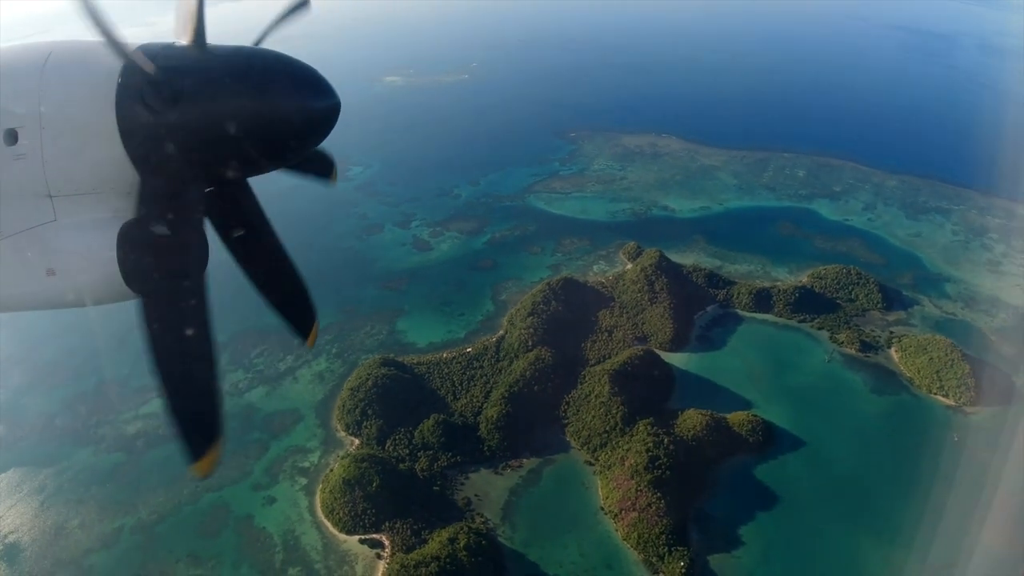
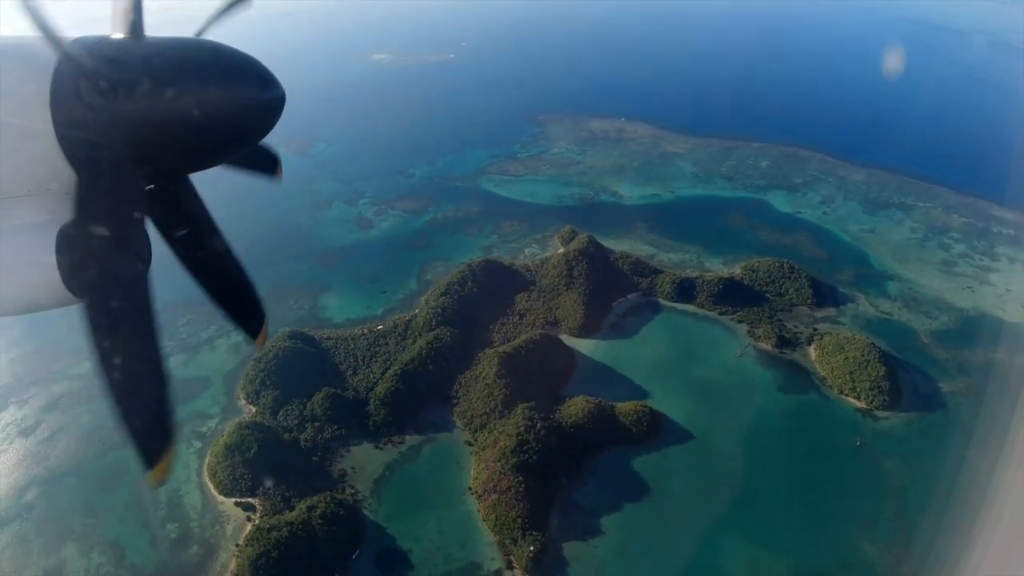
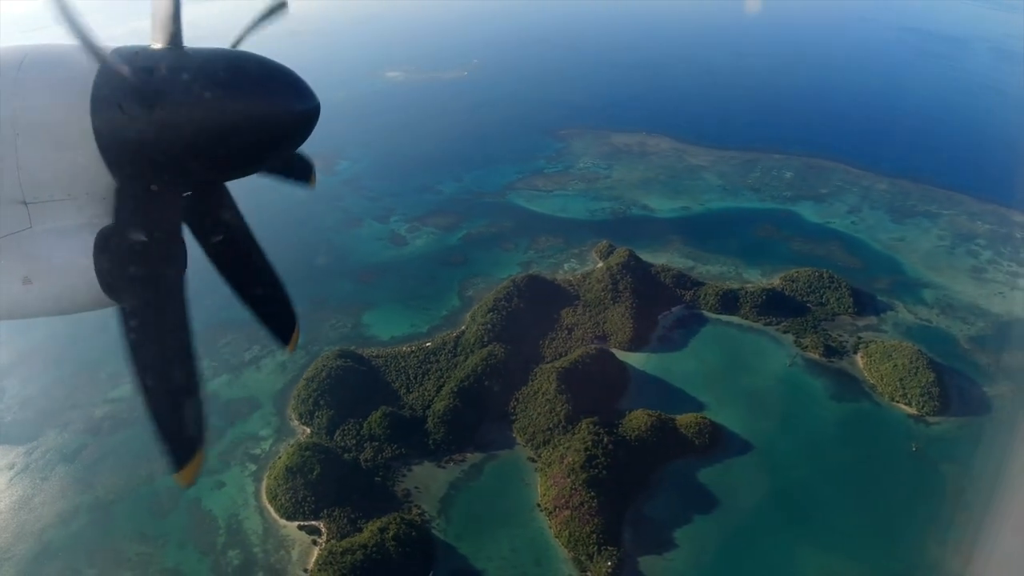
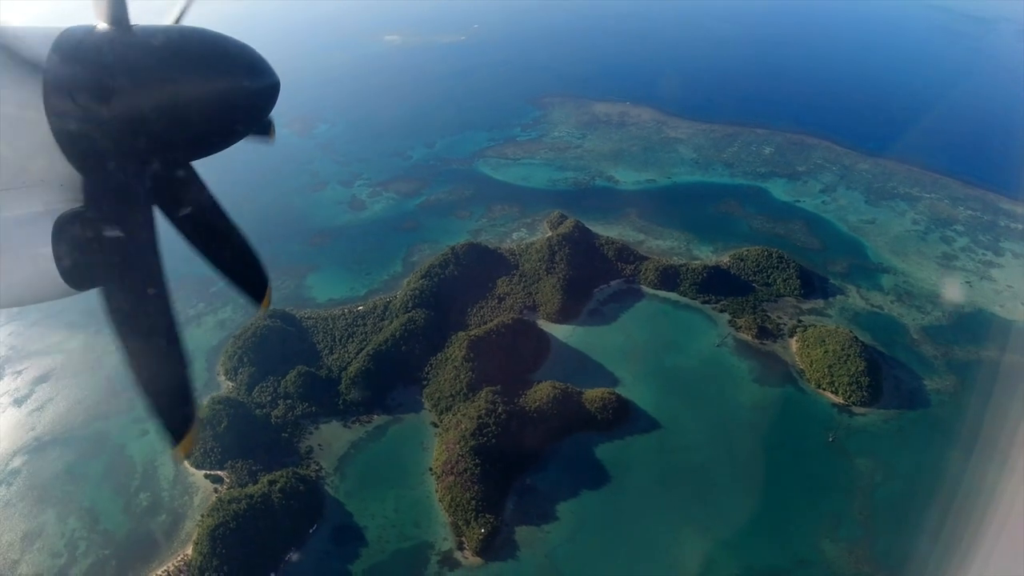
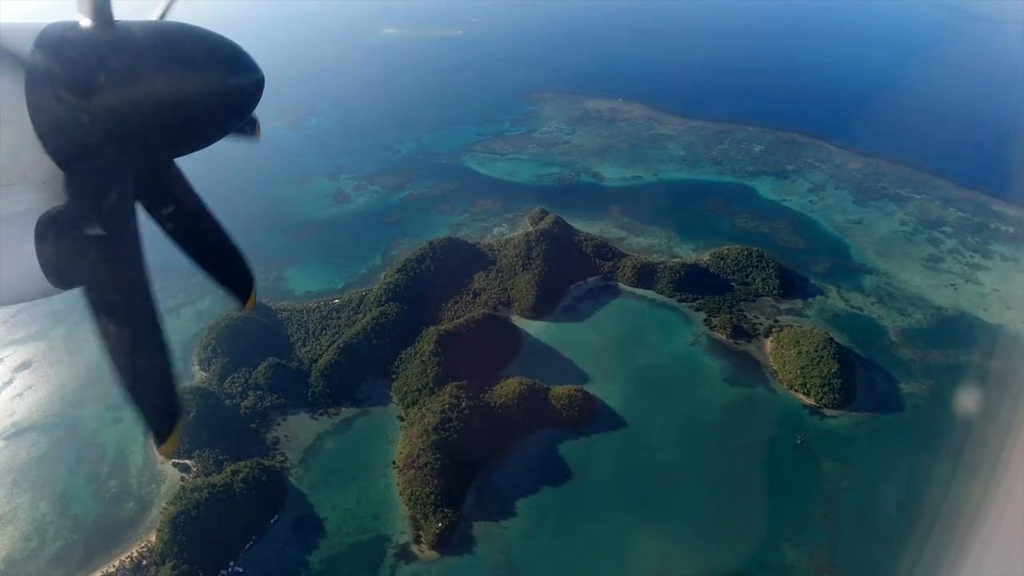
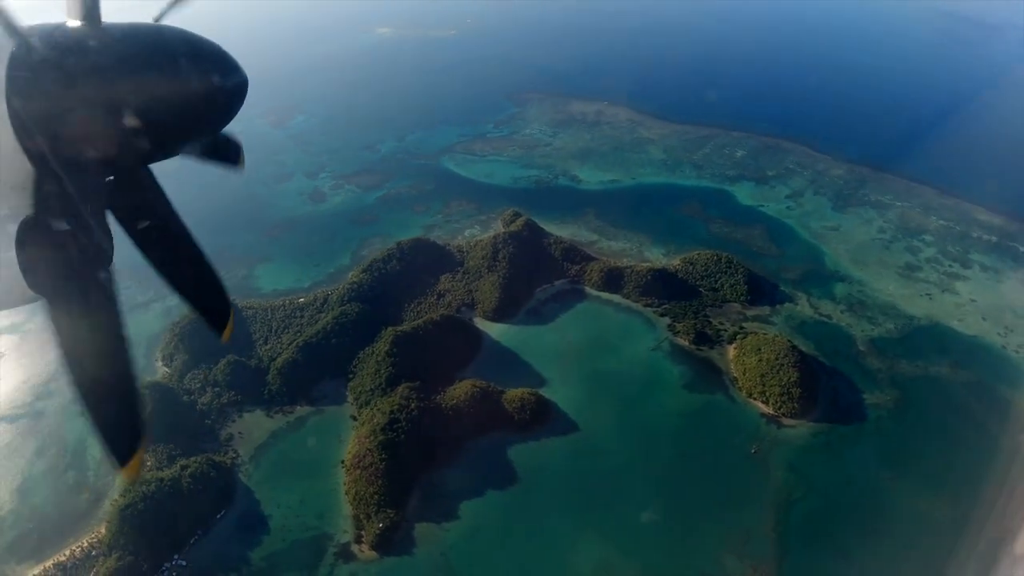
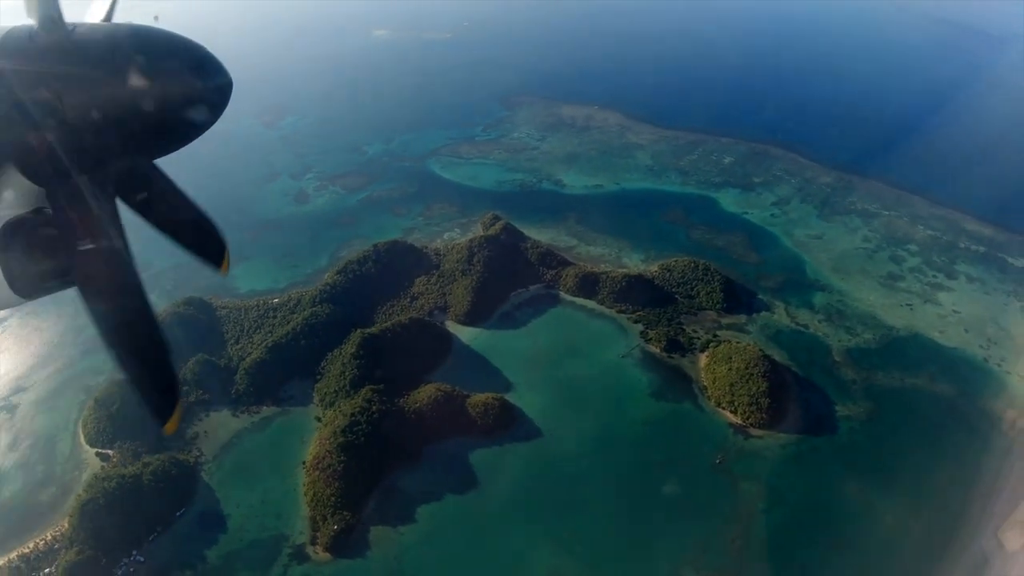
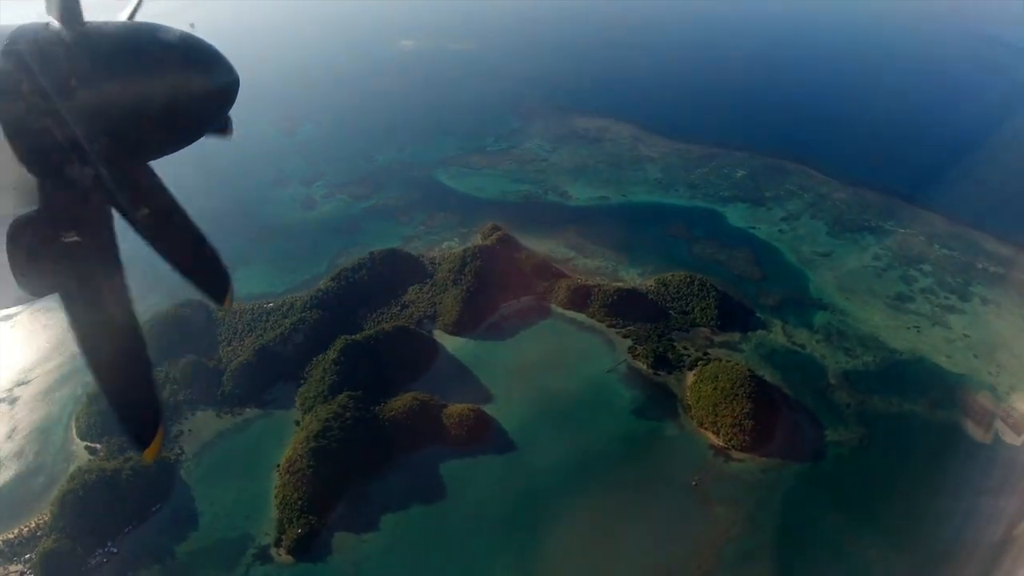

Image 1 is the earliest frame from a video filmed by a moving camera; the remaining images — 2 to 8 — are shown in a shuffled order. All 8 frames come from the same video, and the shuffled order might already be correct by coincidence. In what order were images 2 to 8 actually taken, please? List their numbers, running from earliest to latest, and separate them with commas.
3, 2, 4, 5, 6, 7, 8
